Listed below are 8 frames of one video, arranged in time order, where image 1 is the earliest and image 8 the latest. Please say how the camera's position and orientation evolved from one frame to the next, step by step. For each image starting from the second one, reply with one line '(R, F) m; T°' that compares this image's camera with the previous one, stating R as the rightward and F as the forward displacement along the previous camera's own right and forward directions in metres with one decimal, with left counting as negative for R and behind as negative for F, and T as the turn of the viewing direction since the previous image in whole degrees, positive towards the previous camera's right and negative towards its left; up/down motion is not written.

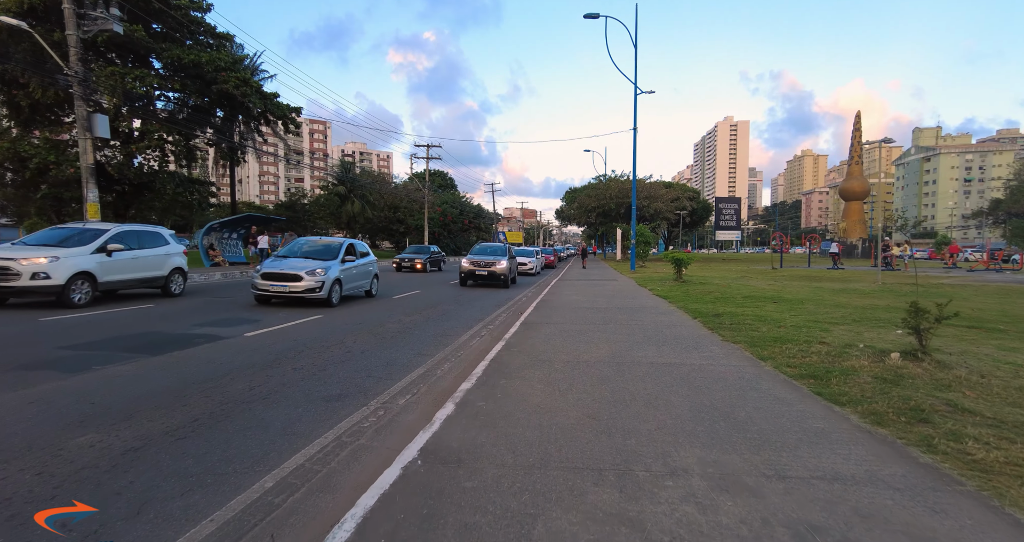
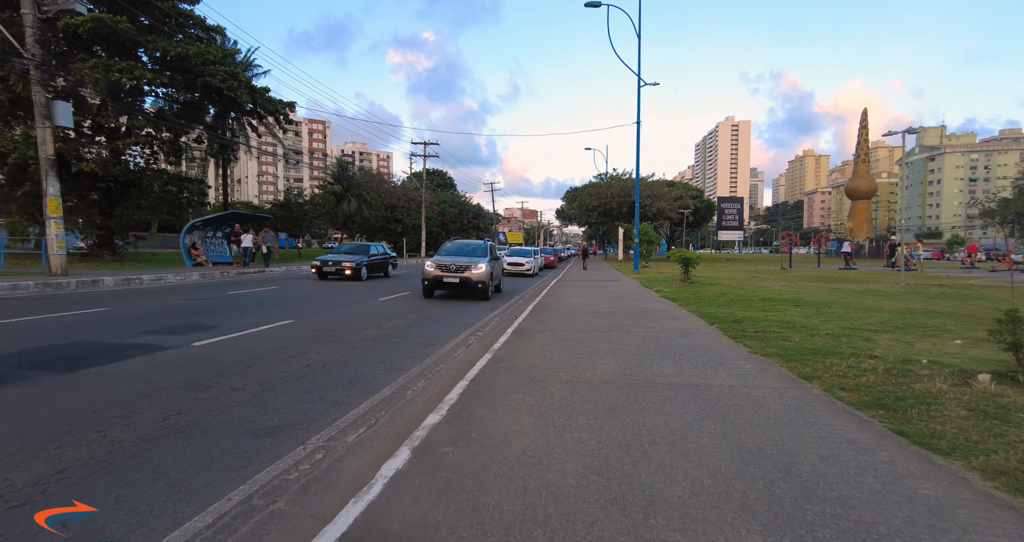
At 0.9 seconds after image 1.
(+0.2, +1.2) m; 0°
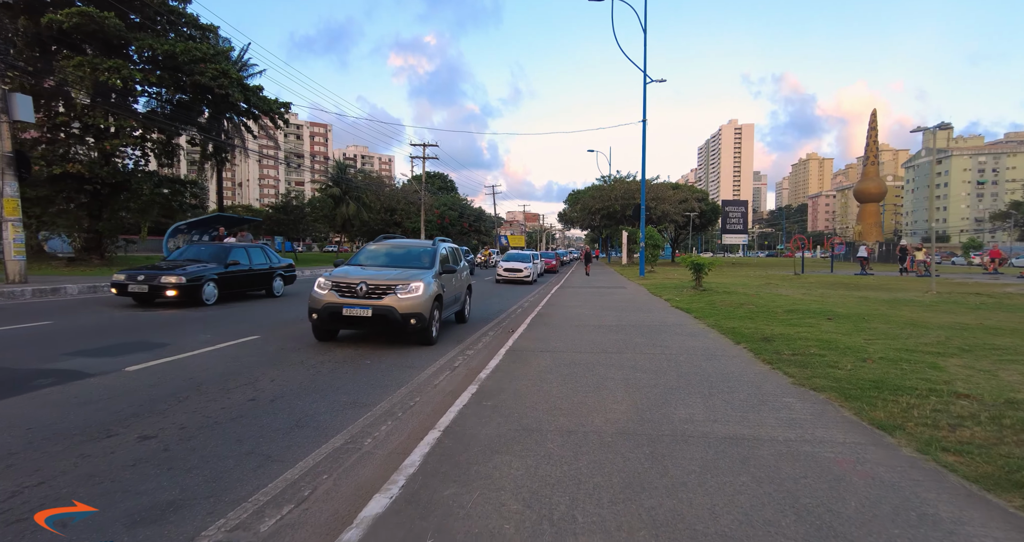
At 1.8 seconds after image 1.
(+0.1, +1.2) m; 0°
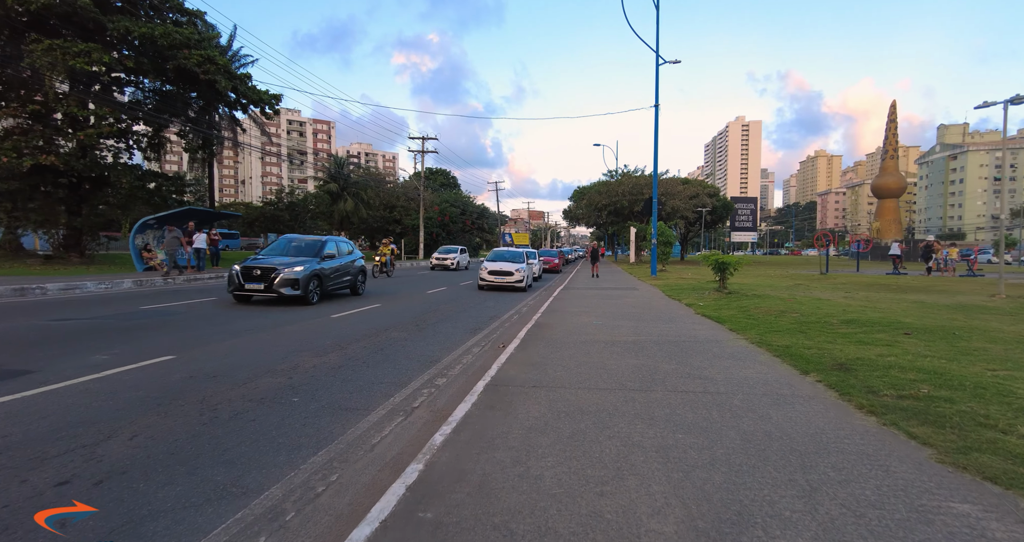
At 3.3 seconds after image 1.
(+0.3, +2.1) m; -1°
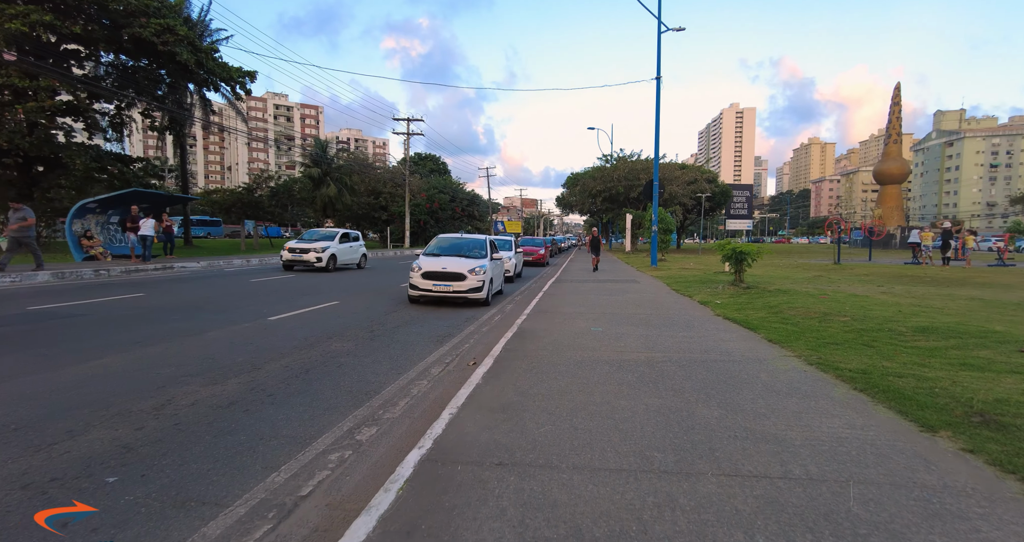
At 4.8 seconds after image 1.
(+0.3, +2.2) m; +1°
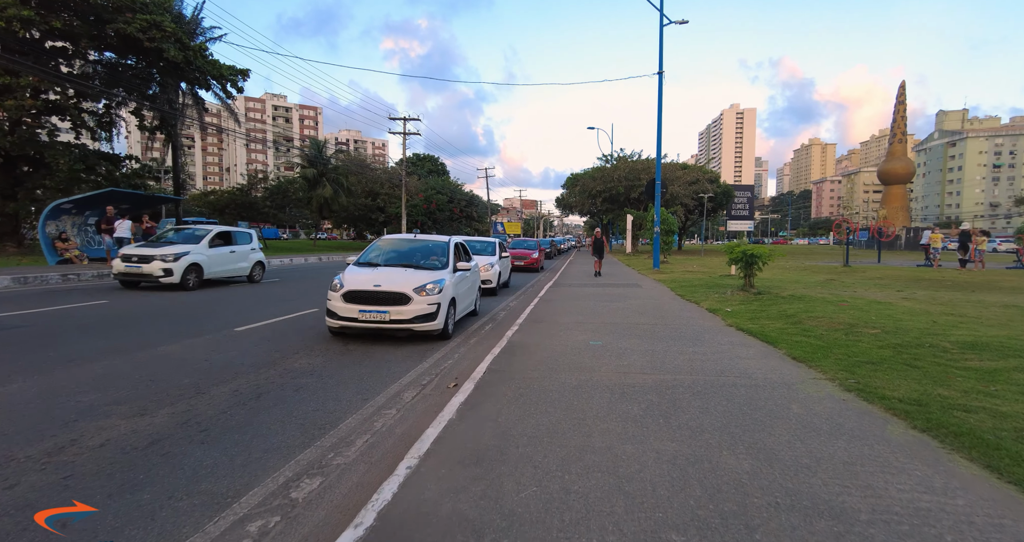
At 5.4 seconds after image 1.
(+0.2, +0.9) m; 0°
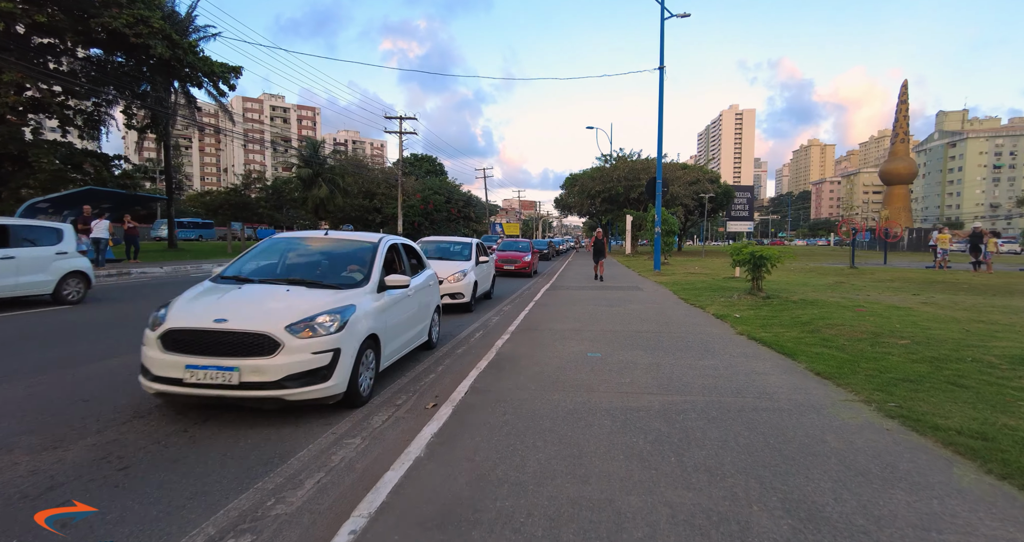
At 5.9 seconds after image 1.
(+0.1, +0.7) m; 0°
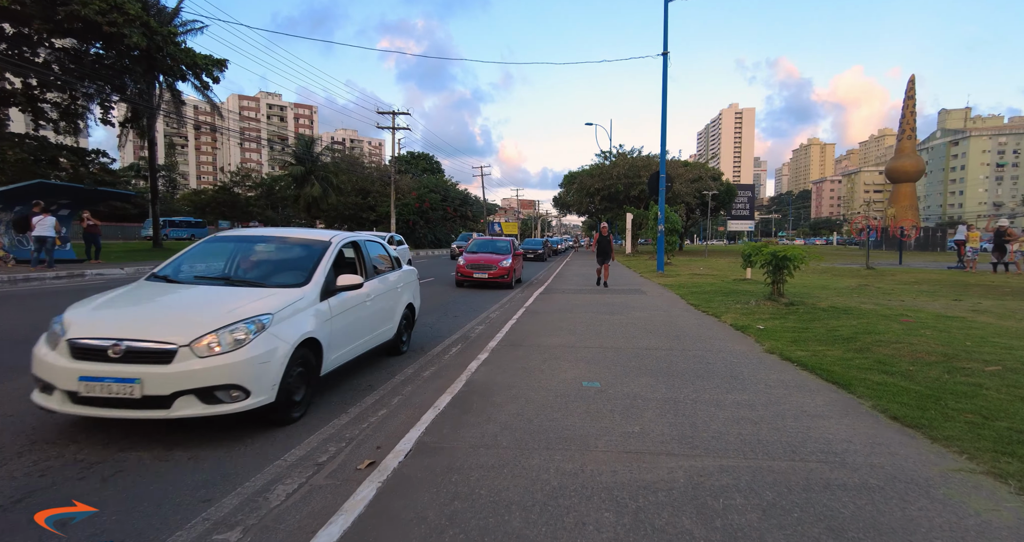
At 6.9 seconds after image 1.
(+0.3, +1.5) m; 0°
